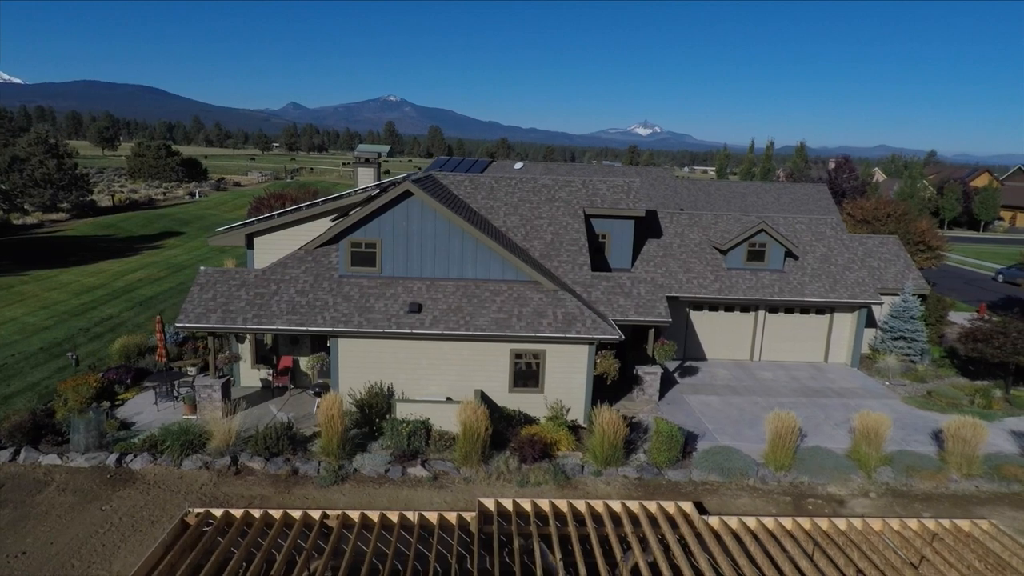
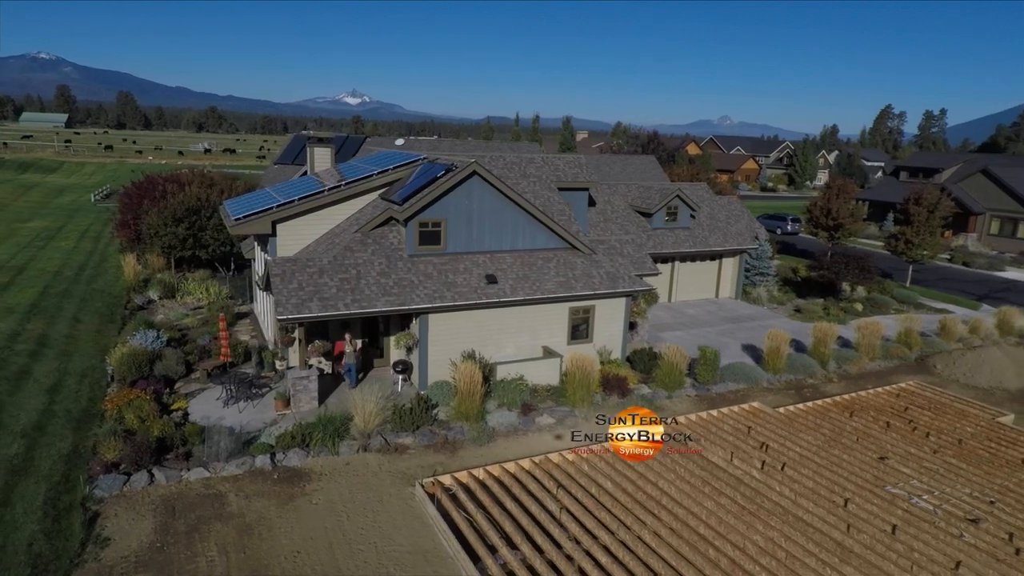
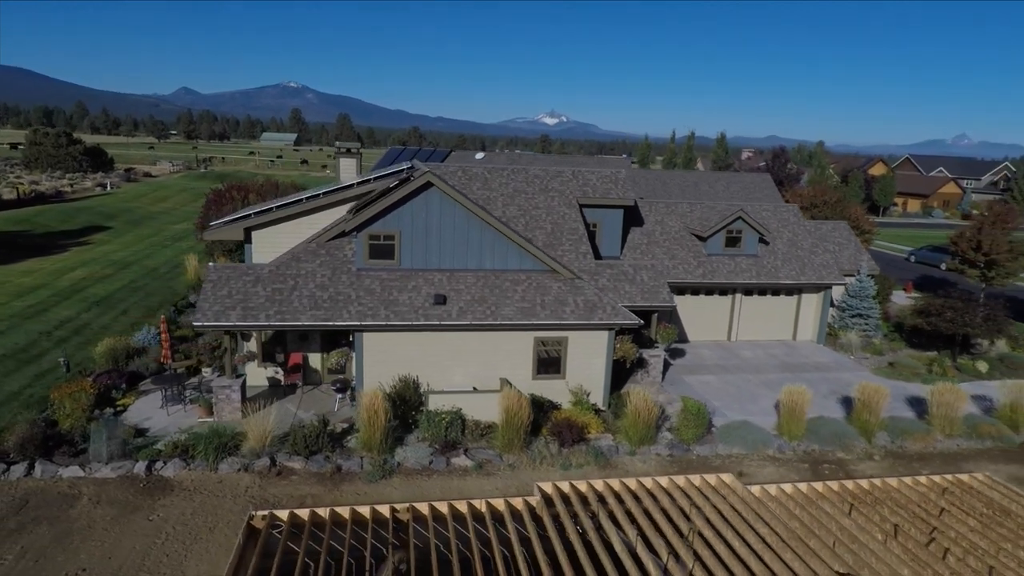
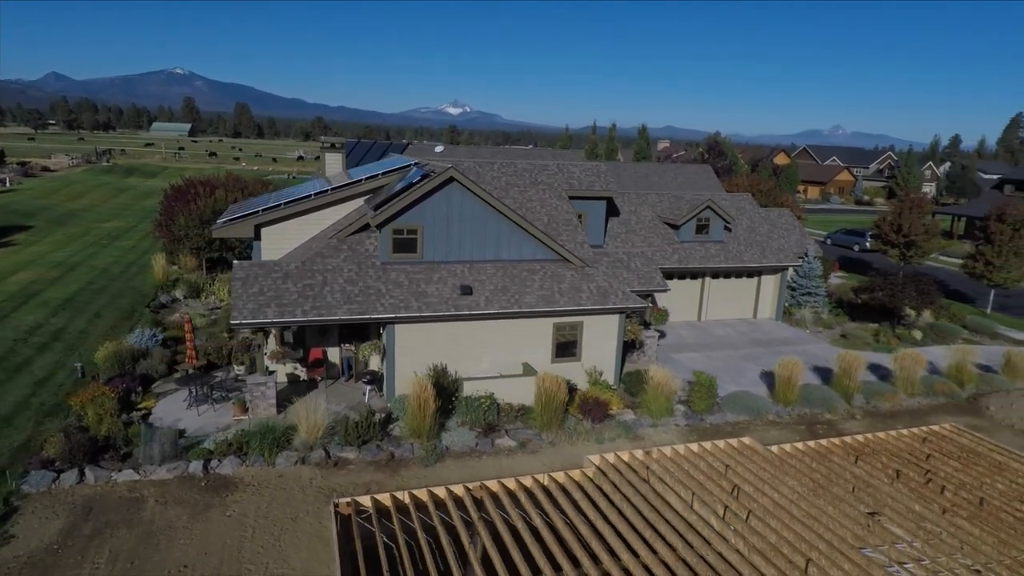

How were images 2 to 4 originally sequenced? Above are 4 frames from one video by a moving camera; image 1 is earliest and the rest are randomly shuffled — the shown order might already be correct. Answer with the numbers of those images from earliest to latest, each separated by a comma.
3, 4, 2
